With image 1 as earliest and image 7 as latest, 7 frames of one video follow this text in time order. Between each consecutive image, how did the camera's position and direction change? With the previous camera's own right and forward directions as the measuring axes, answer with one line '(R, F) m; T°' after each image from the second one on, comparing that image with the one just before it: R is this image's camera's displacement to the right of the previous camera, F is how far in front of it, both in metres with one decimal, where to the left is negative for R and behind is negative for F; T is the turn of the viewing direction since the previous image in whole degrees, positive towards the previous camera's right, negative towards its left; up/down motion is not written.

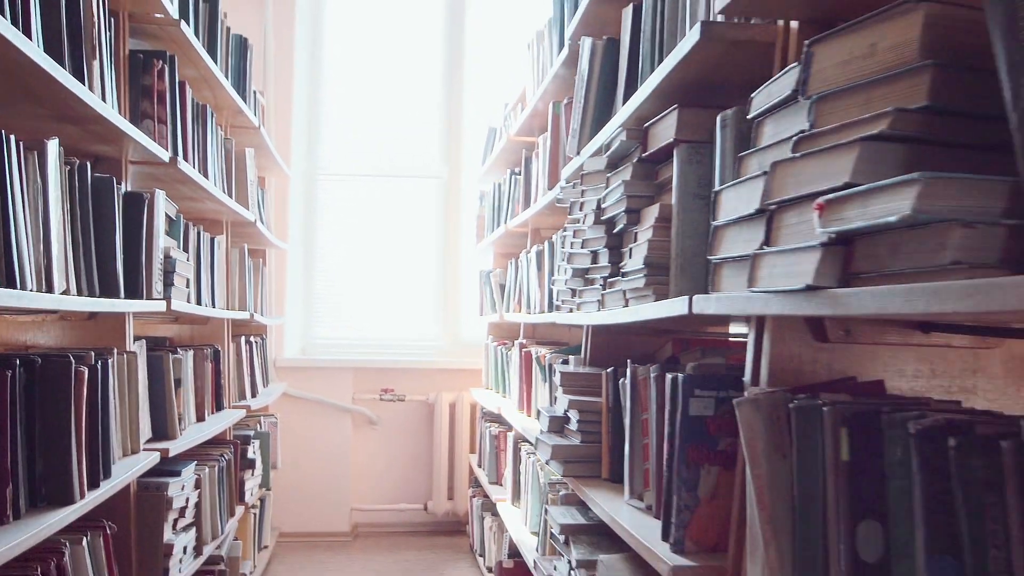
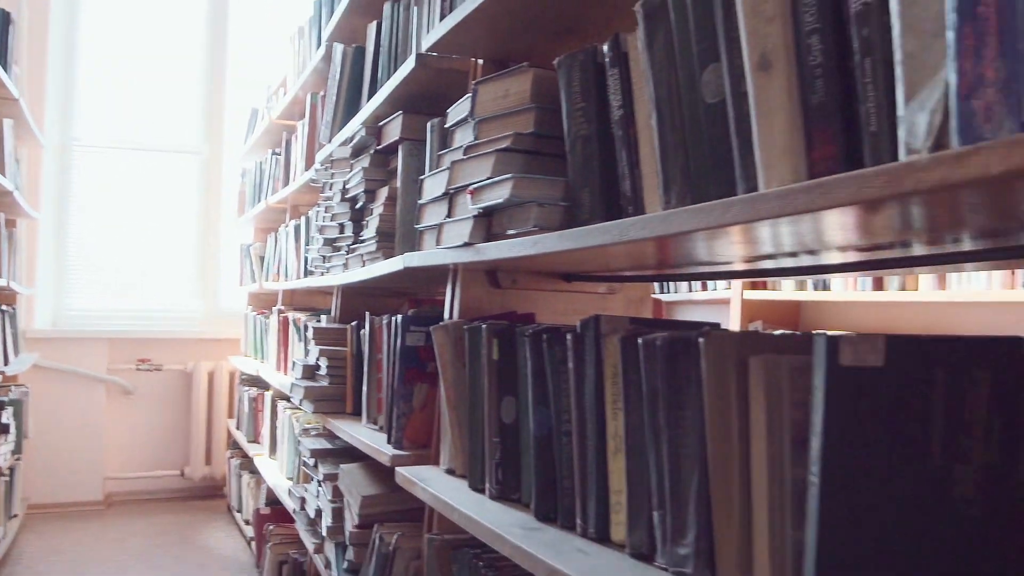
(0.0, -0.4) m; +14°
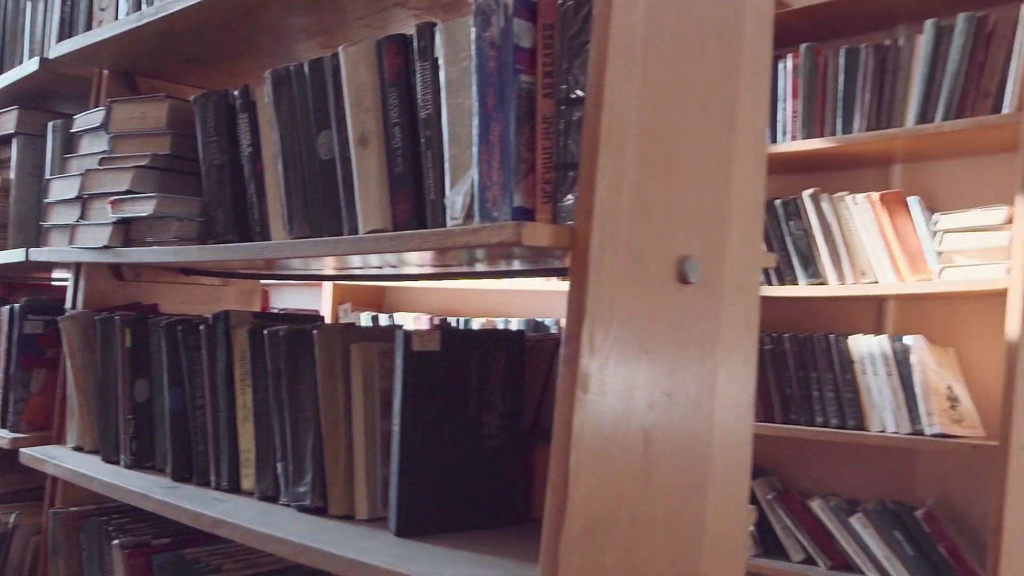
(-0.1, -0.2) m; +24°
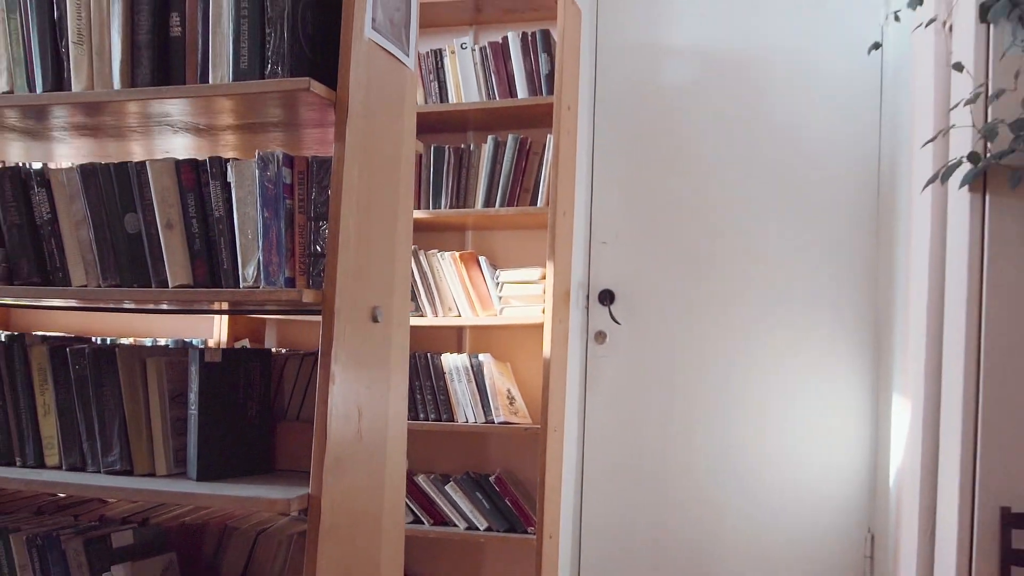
(-0.3, -0.6) m; +25°
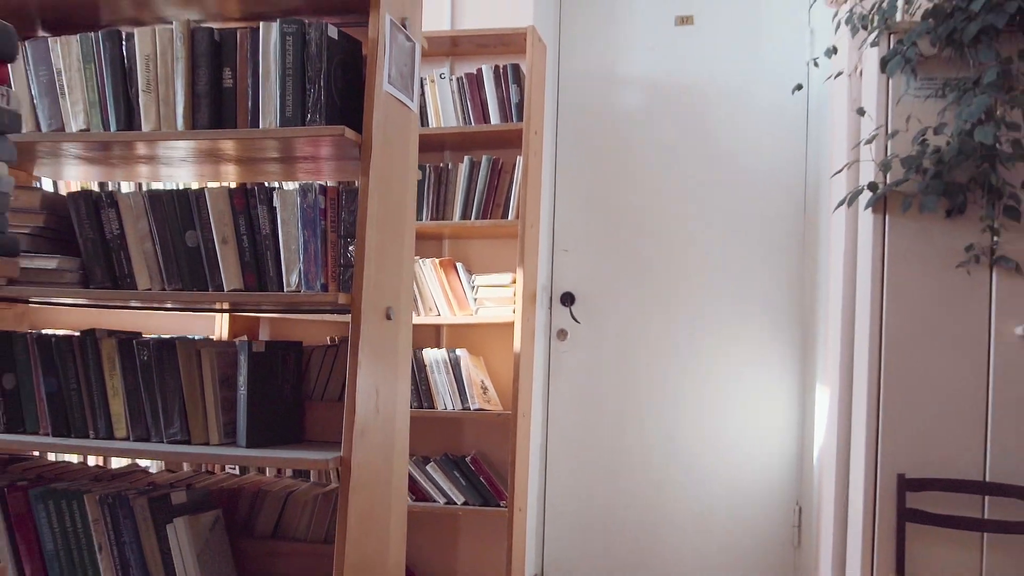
(-0.1, -0.3) m; +3°
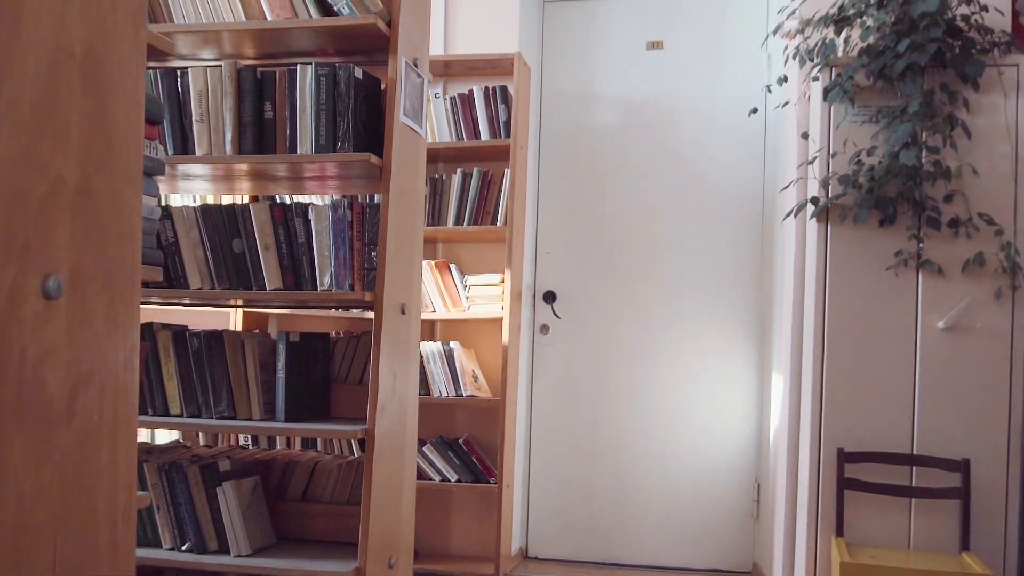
(0.0, -0.3) m; +2°
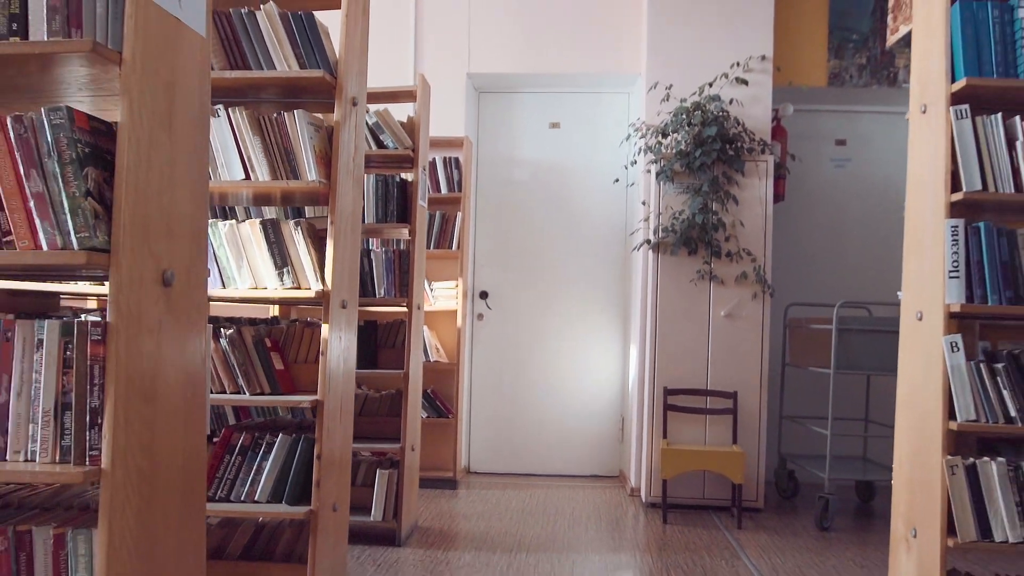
(-0.3, -1.7) m; +6°
